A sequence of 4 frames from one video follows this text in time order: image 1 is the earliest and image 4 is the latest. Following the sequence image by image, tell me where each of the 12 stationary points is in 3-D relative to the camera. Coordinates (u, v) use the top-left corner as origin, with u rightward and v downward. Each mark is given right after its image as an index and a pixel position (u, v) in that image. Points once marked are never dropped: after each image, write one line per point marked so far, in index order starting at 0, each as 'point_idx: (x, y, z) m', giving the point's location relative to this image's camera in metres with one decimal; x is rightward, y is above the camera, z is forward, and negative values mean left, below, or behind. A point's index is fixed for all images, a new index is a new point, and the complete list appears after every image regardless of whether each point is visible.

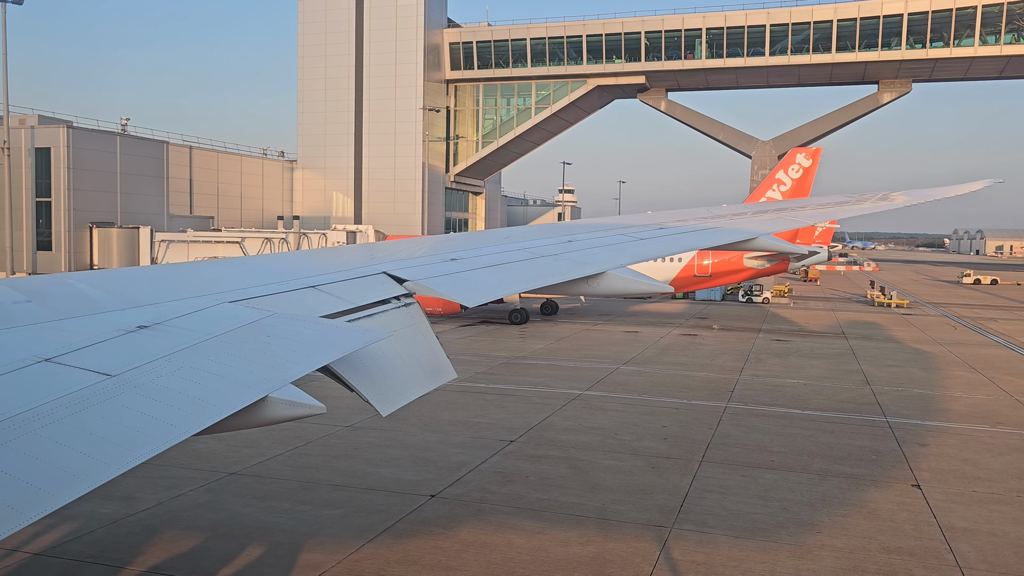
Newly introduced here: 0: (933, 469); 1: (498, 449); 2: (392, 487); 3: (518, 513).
0: (+6.9, -3.0, +12.4) m
1: (-0.2, -2.7, +12.9) m
2: (-1.7, -2.9, +10.9) m
3: (+0.1, -2.9, +10.0) m
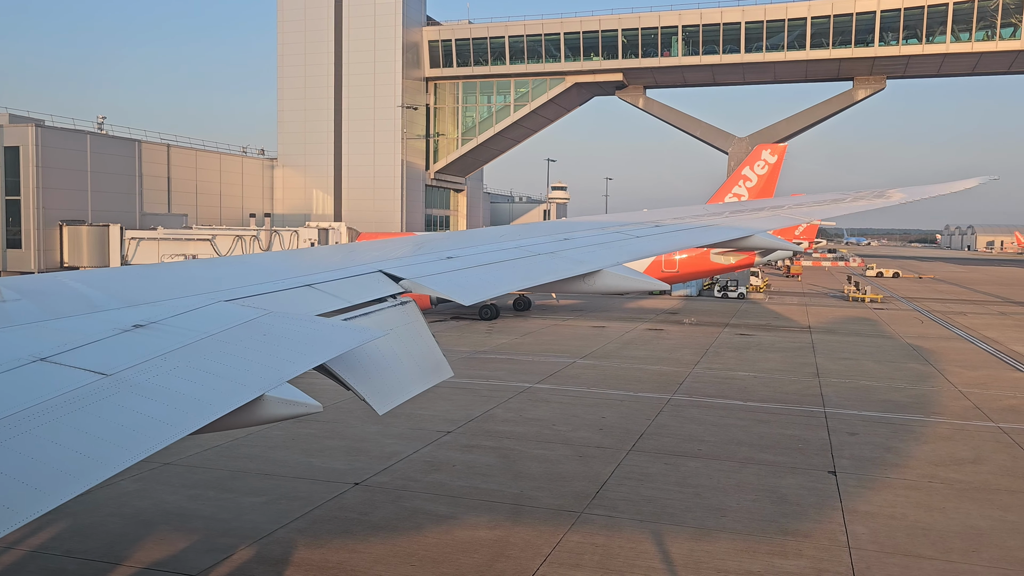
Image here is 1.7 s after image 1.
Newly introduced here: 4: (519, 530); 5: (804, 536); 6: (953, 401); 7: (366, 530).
0: (+5.8, -2.8, +12.8) m
1: (-1.4, -2.6, +13.2) m
2: (-2.9, -2.8, +11.2) m
3: (-1.0, -2.9, +10.3) m
4: (+0.1, -3.0, +9.3) m
5: (+3.6, -3.0, +9.3) m
6: (+10.3, -2.6, +17.7) m
7: (-1.8, -2.9, +9.2) m
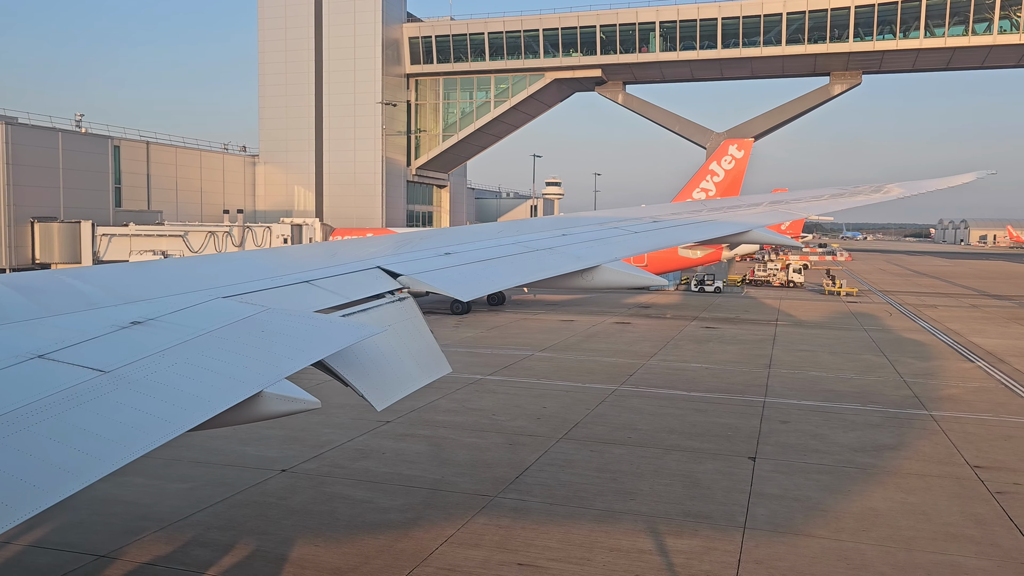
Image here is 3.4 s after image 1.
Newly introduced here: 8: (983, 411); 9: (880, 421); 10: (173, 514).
0: (+4.6, -2.7, +13.1) m
1: (-2.5, -2.5, +13.5) m
2: (-4.0, -2.7, +11.5) m
3: (-2.2, -2.7, +10.6) m
4: (-1.1, -2.9, +9.6) m
5: (+2.5, -2.9, +9.7) m
6: (+9.1, -2.4, +18.1) m
7: (-2.9, -2.8, +9.6) m
8: (+10.0, -2.6, +16.1) m
9: (+7.2, -2.6, +14.8) m
10: (-4.3, -2.9, +9.6) m
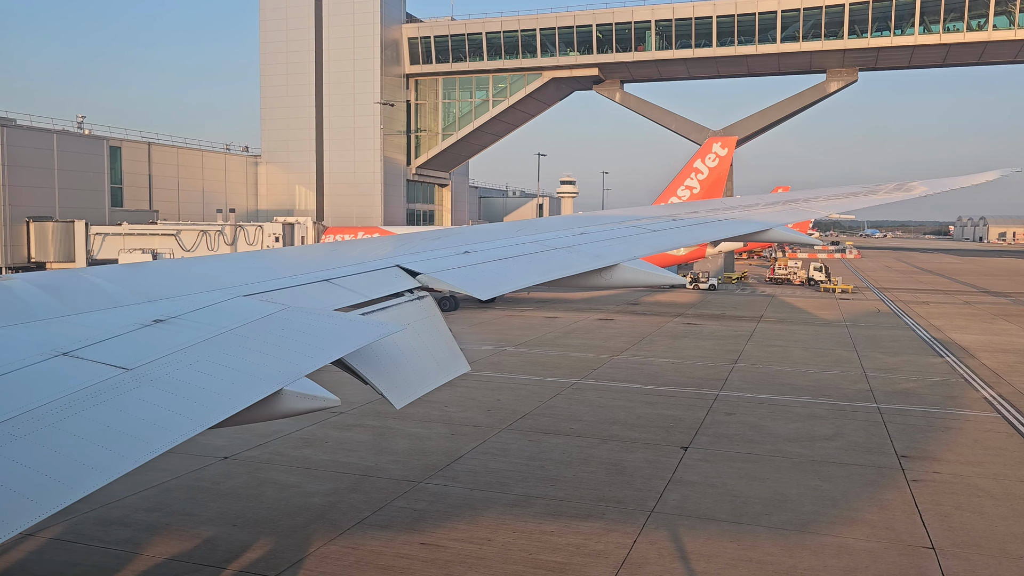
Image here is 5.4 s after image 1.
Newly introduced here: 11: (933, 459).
0: (+3.6, -2.6, +13.5) m
1: (-3.5, -2.4, +14.0) m
2: (-5.0, -2.6, +12.0) m
3: (-3.2, -2.7, +11.1) m
4: (-2.1, -2.8, +10.1) m
5: (+1.4, -2.8, +10.0) m
6: (+8.2, -2.3, +18.3) m
7: (-4.0, -2.8, +10.1) m
8: (+9.1, -2.5, +16.4) m
9: (+6.2, -2.5, +15.1) m
10: (-5.3, -2.8, +10.1) m
11: (+6.8, -2.7, +12.2) m
